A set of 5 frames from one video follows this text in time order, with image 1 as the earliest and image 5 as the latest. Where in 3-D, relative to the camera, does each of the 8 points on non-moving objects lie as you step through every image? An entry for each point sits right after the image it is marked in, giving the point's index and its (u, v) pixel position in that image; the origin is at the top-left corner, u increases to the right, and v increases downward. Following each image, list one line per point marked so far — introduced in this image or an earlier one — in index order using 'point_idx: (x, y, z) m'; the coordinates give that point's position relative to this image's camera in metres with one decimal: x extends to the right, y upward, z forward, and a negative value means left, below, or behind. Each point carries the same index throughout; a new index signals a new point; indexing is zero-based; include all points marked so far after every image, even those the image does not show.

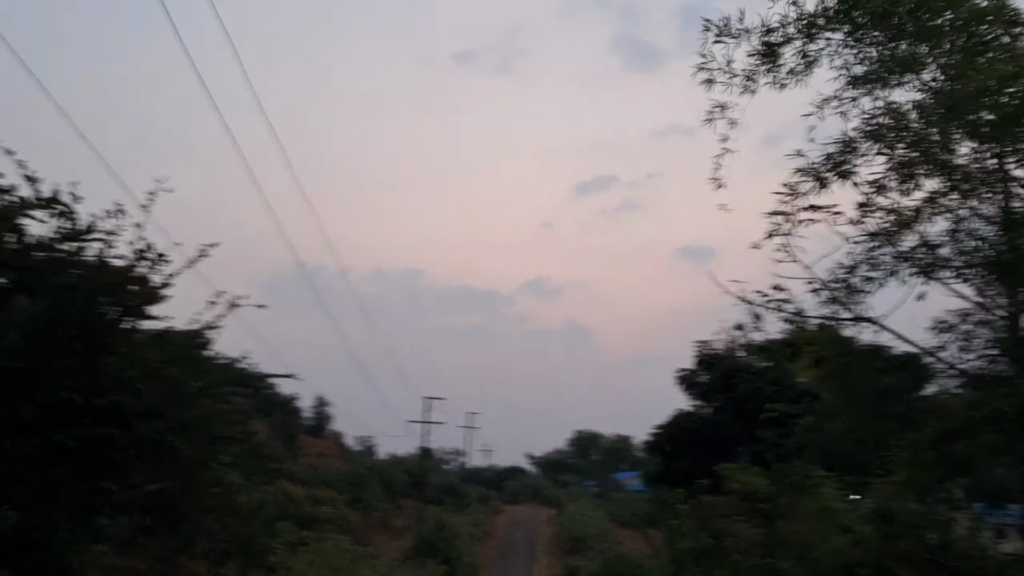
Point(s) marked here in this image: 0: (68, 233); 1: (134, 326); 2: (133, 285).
0: (-3.9, +0.5, +8.1) m
1: (-3.5, -0.3, +8.4) m
2: (-3.5, 0.0, +8.4) m
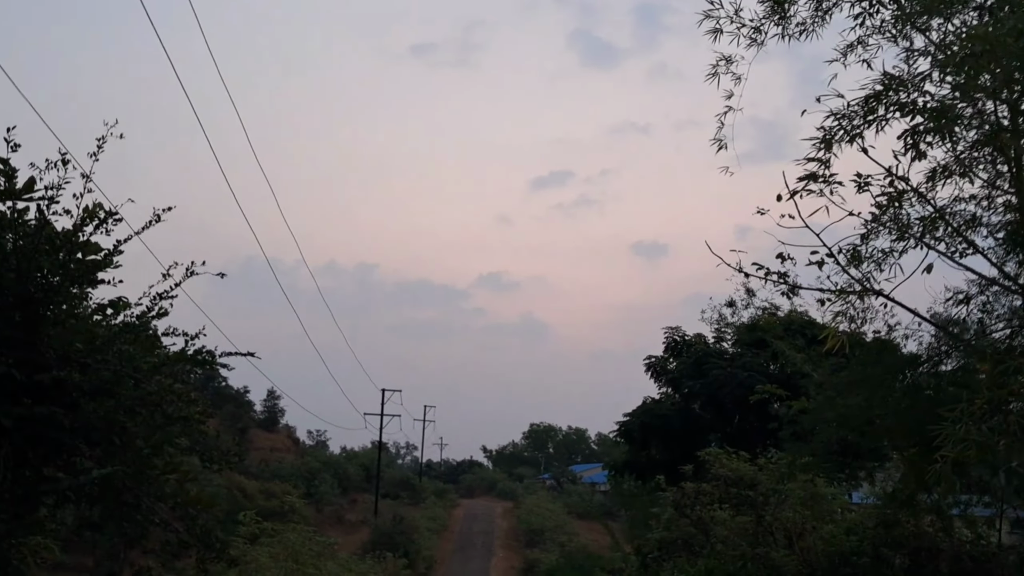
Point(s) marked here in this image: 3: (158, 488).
0: (-4.0, +0.8, +7.3) m
1: (-3.6, -0.1, +7.7) m
2: (-3.6, +0.3, +7.6) m
3: (-2.9, -1.7, +7.5) m
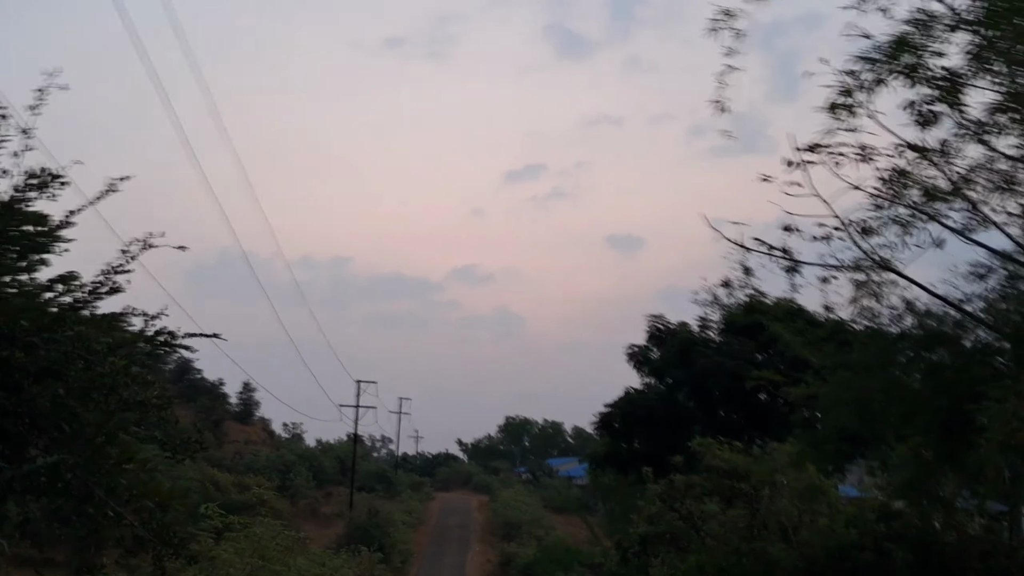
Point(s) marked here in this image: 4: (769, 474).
0: (-4.1, +1.0, +6.7) m
1: (-3.7, +0.1, +7.0) m
2: (-3.7, +0.5, +7.0) m
3: (-3.0, -1.5, +6.9) m
4: (+2.9, -2.1, +10.4) m
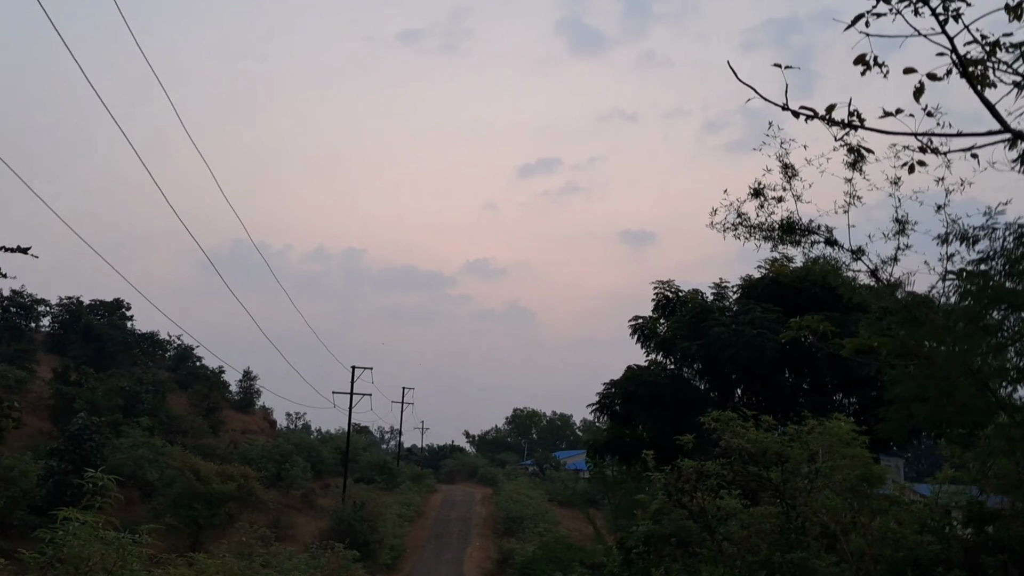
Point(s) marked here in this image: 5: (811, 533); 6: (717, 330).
0: (-4.5, +1.6, +4.3) m
1: (-4.1, +0.8, +4.6) m
2: (-4.1, +1.2, +4.6) m
3: (-3.4, -0.8, +4.5) m
4: (+2.6, -1.5, +7.9) m
5: (+2.4, -2.0, +7.5) m
6: (+3.8, -0.8, +17.1) m
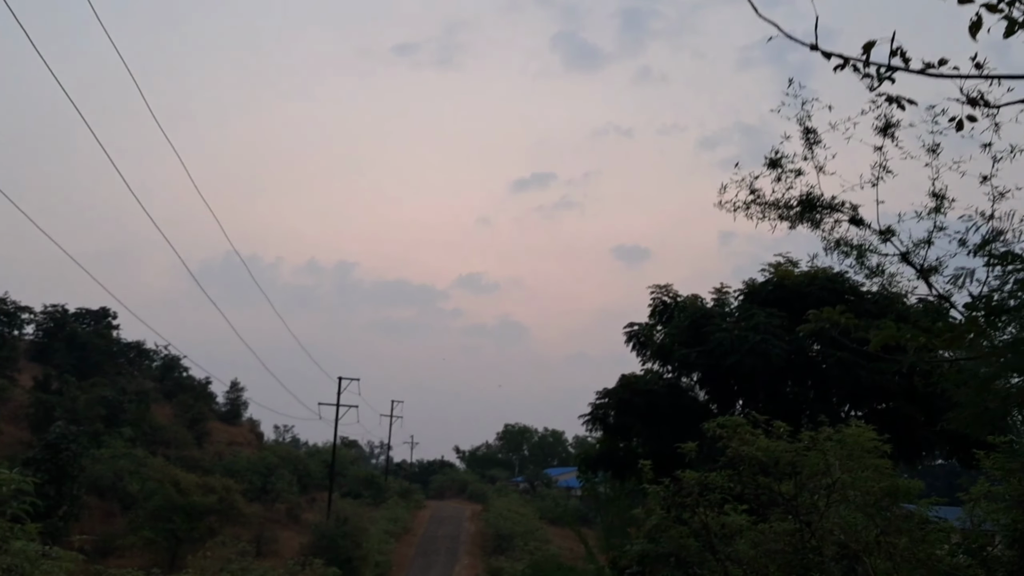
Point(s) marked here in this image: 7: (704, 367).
0: (-4.6, +1.8, +3.5) m
1: (-4.2, +1.0, +3.8) m
2: (-4.2, +1.3, +3.8) m
3: (-3.5, -0.6, +3.7) m
4: (+2.4, -1.4, +7.1) m
5: (+2.3, -1.9, +6.6) m
6: (+3.6, -1.0, +16.4) m
7: (+3.4, -1.6, +16.8) m
